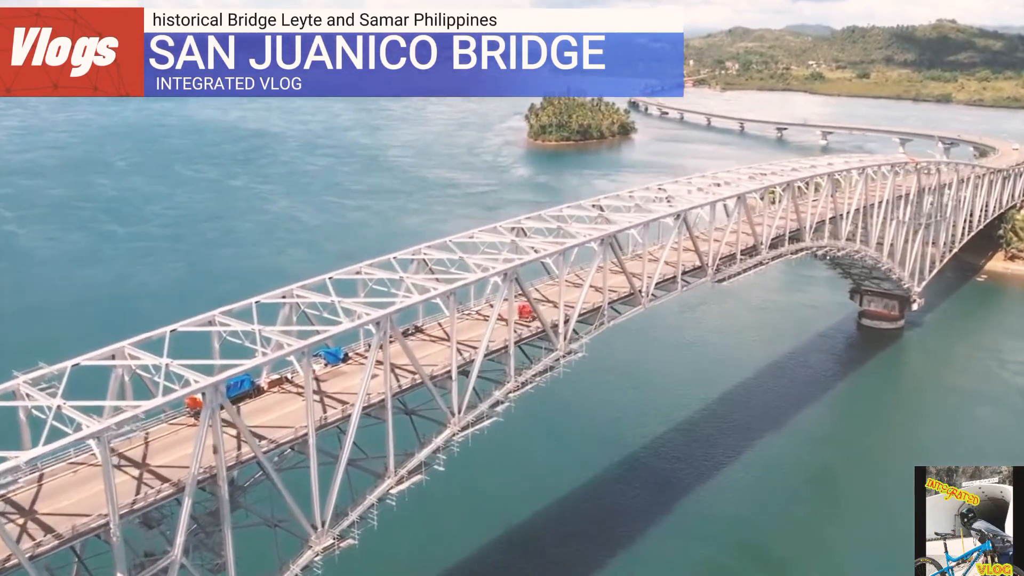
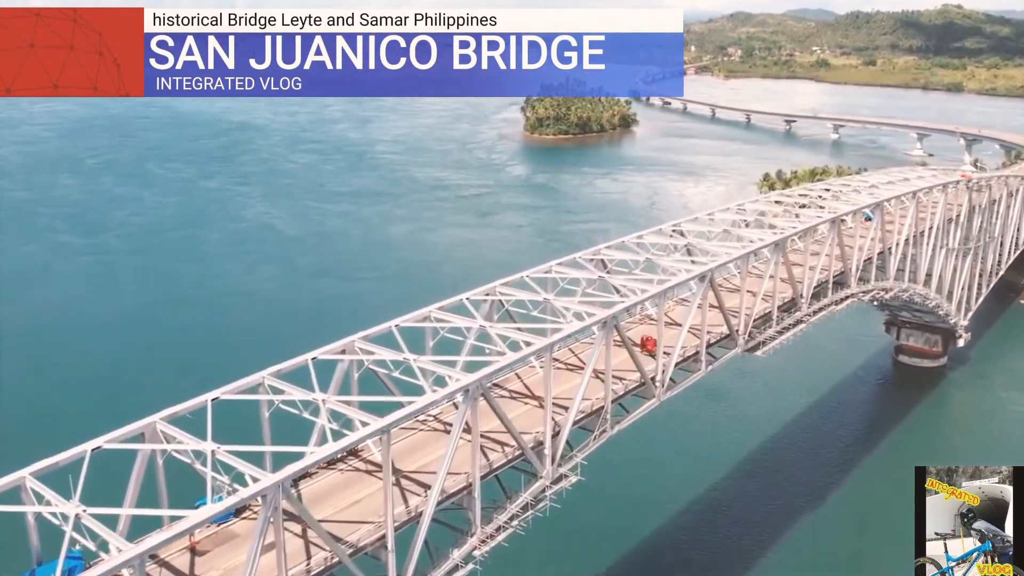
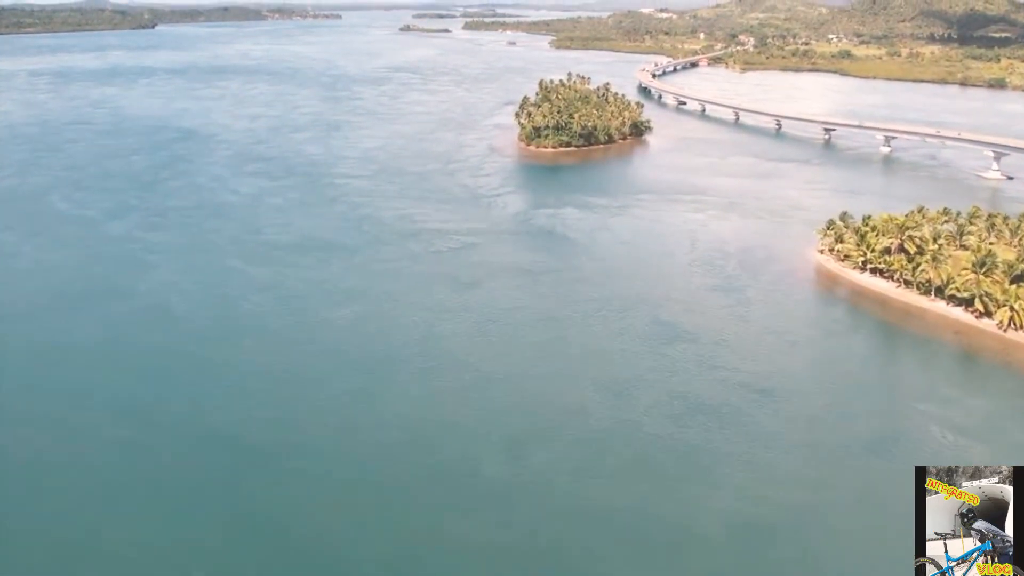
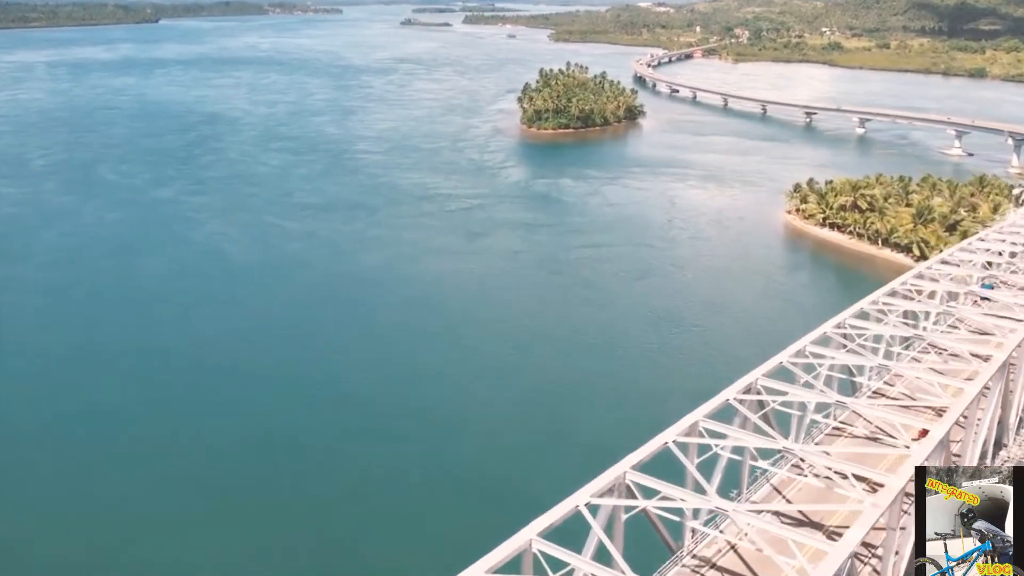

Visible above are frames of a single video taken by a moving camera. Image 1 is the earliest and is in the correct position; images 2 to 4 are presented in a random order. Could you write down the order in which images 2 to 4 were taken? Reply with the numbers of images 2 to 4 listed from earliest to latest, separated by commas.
2, 4, 3
